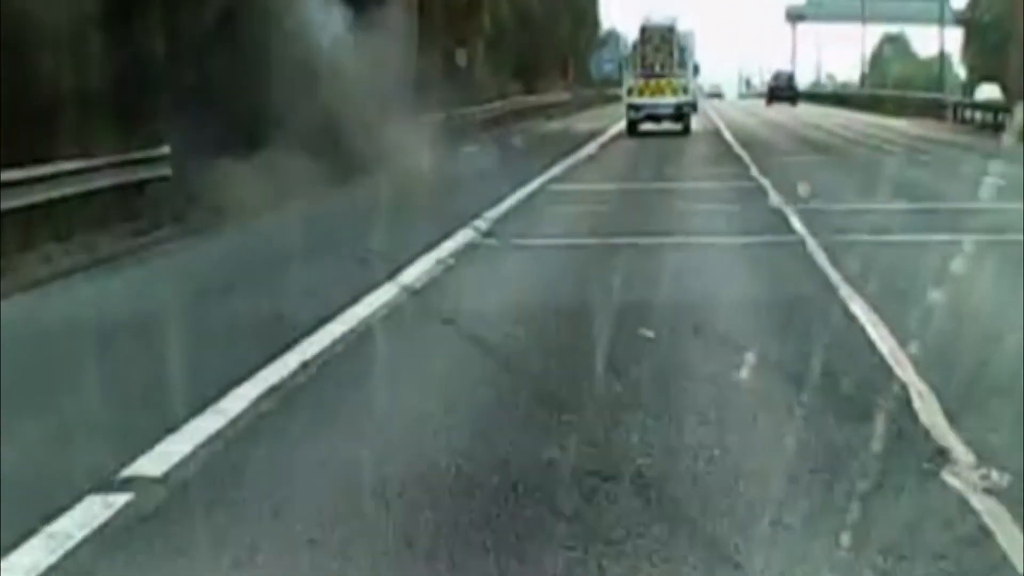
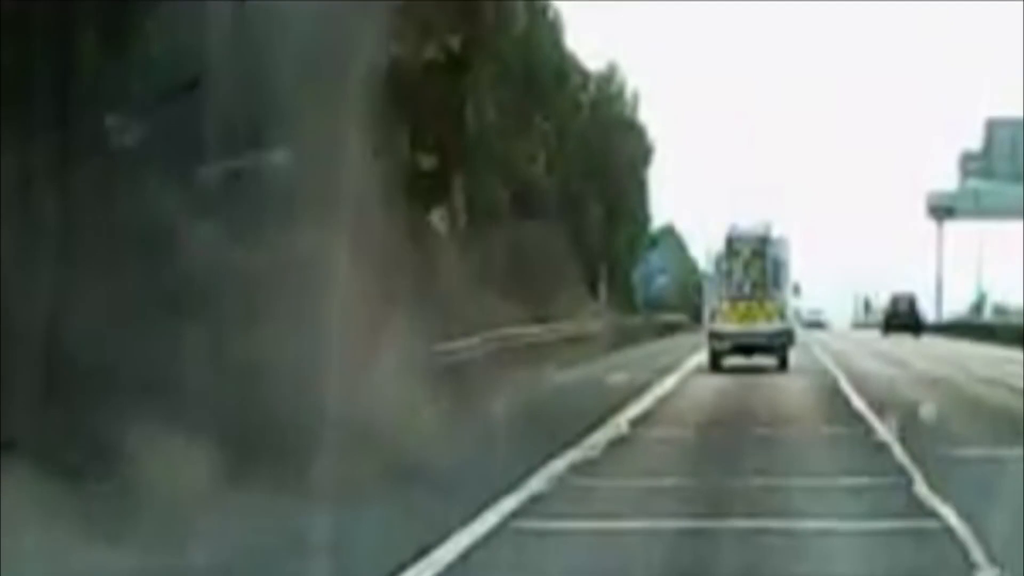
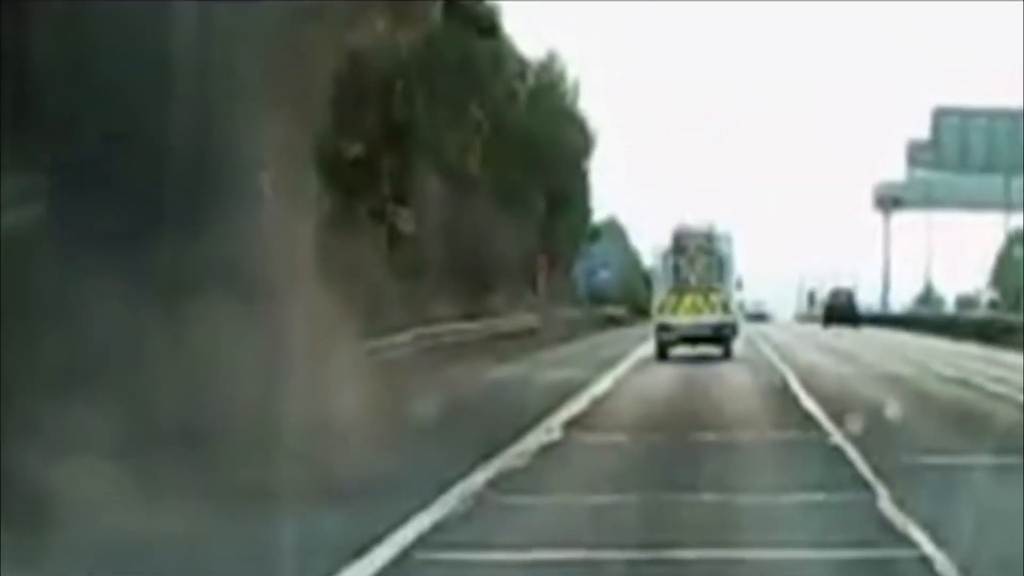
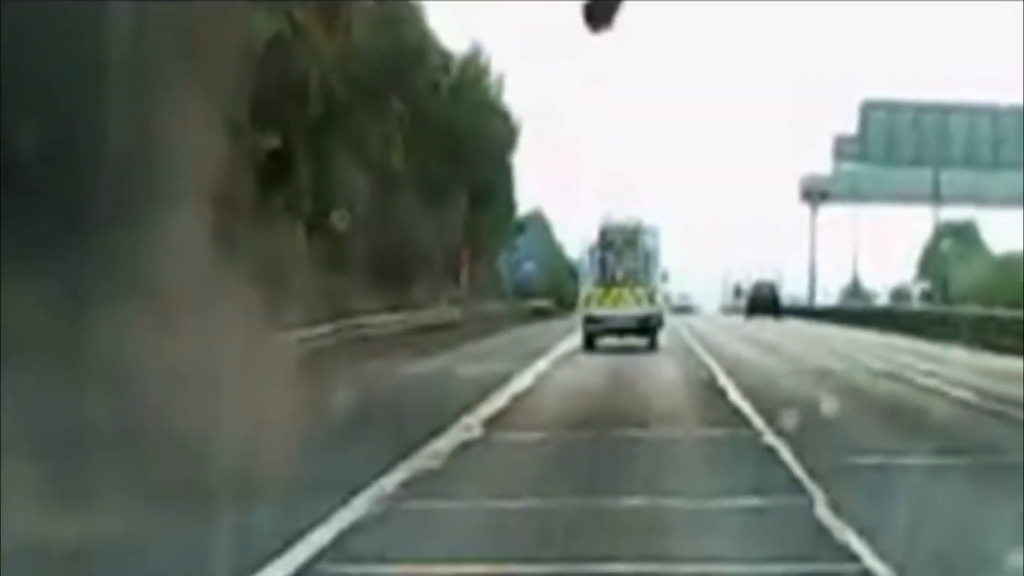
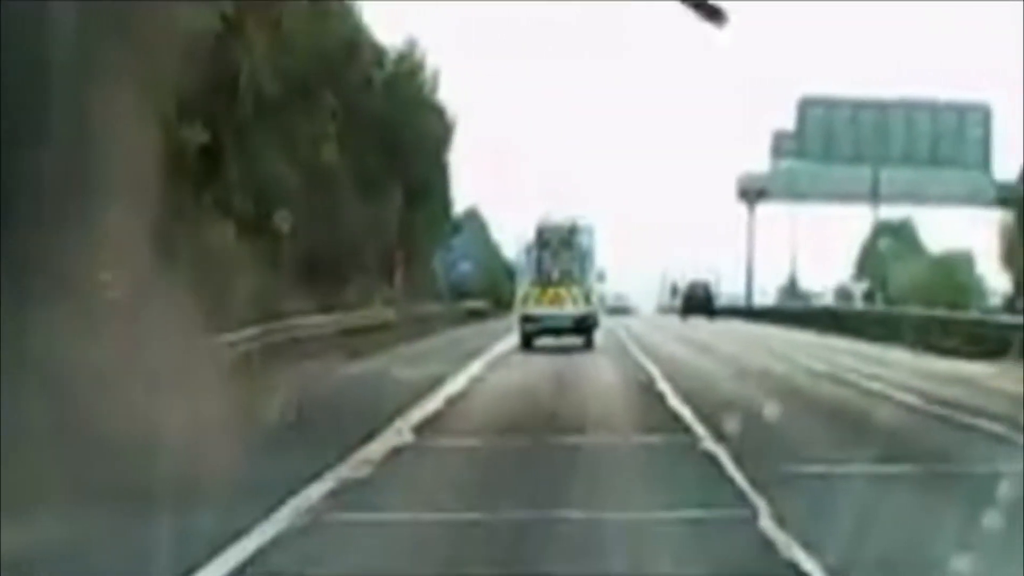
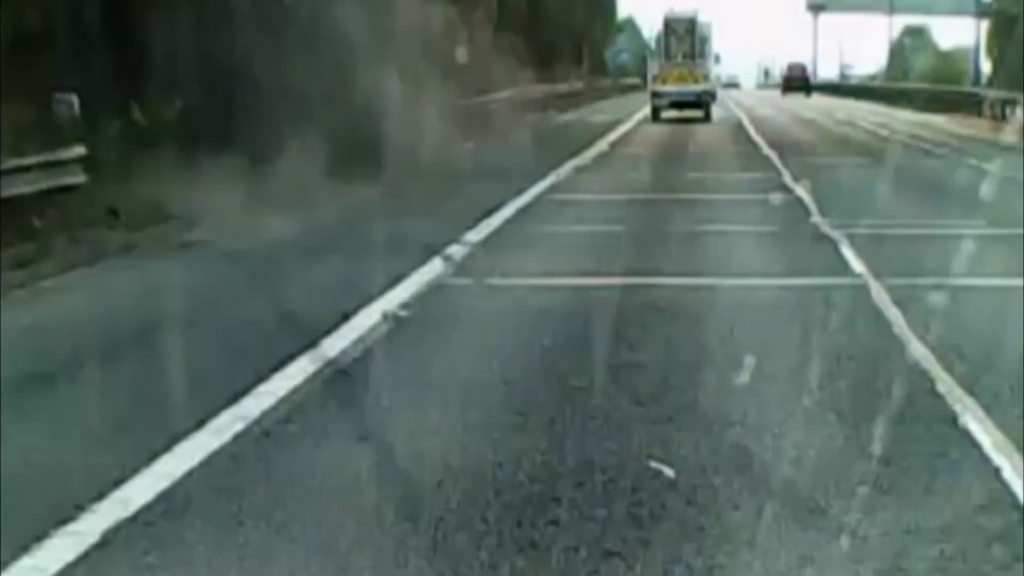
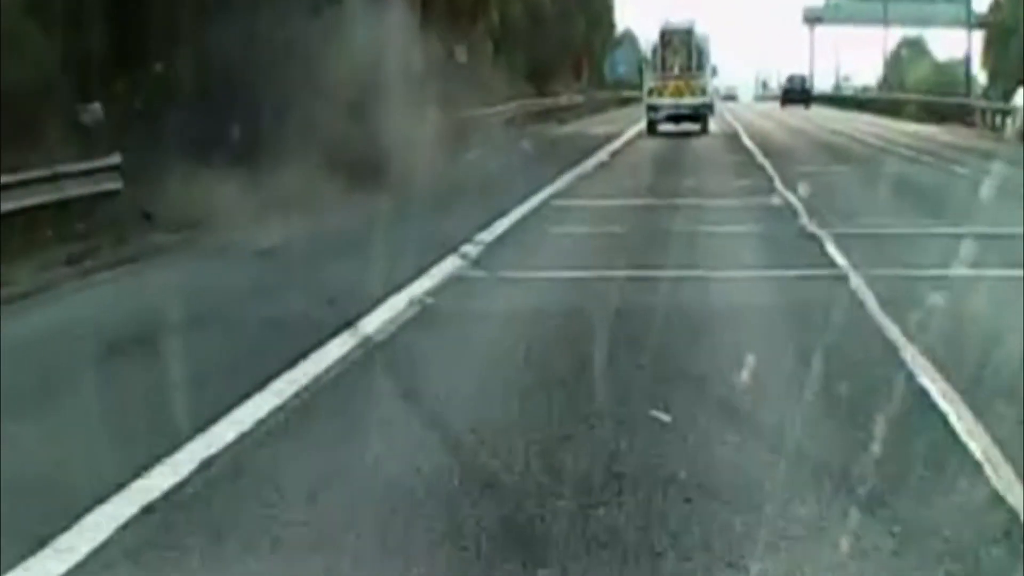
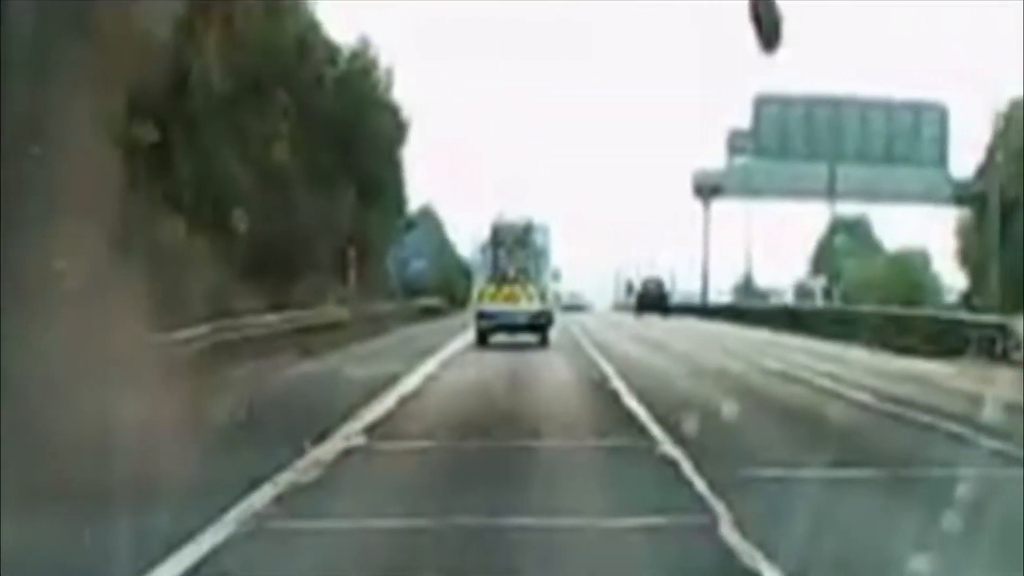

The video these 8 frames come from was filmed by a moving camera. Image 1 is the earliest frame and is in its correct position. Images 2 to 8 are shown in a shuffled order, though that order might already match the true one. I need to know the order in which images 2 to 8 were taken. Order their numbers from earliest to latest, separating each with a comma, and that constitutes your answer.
7, 6, 2, 3, 4, 5, 8
